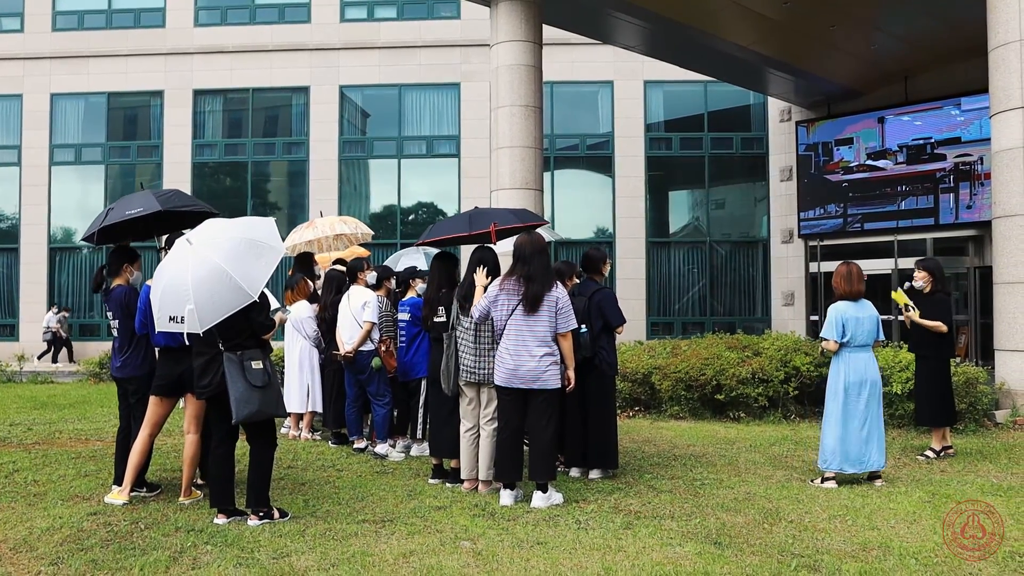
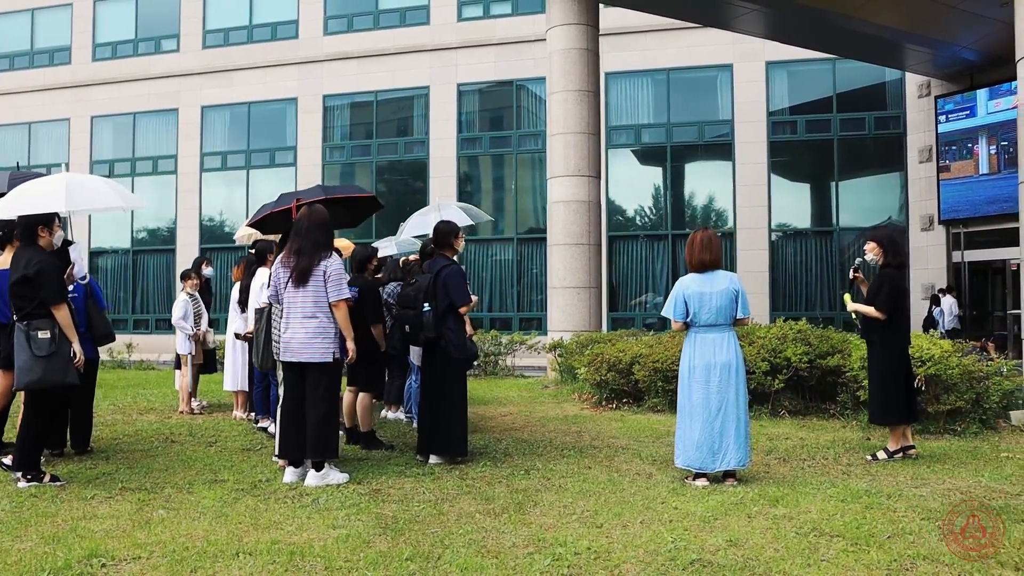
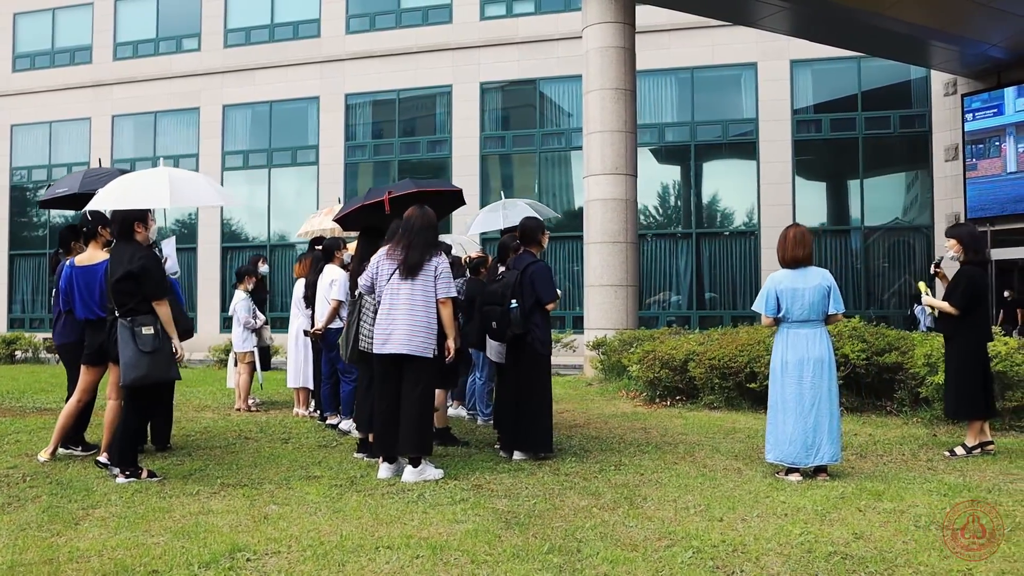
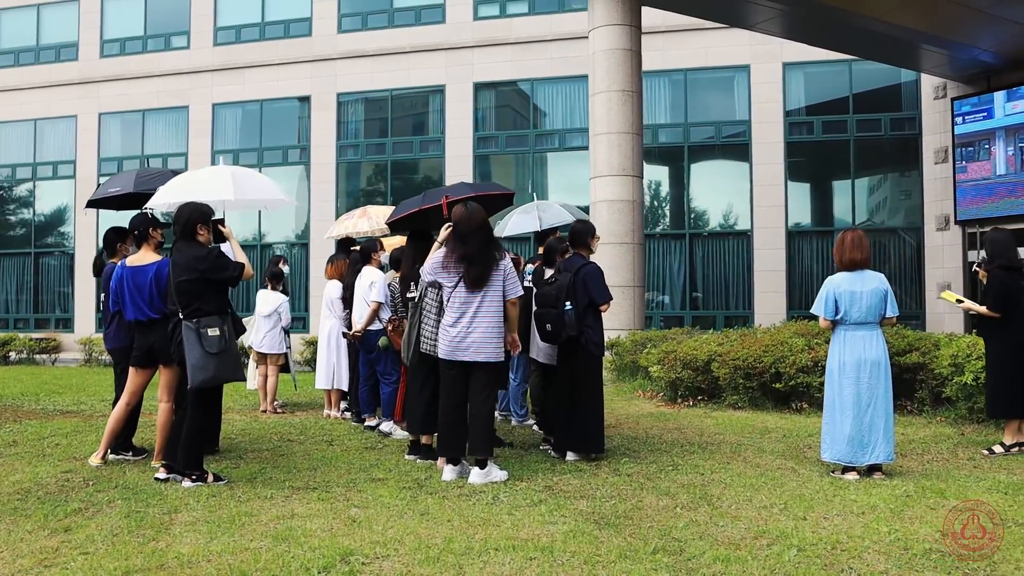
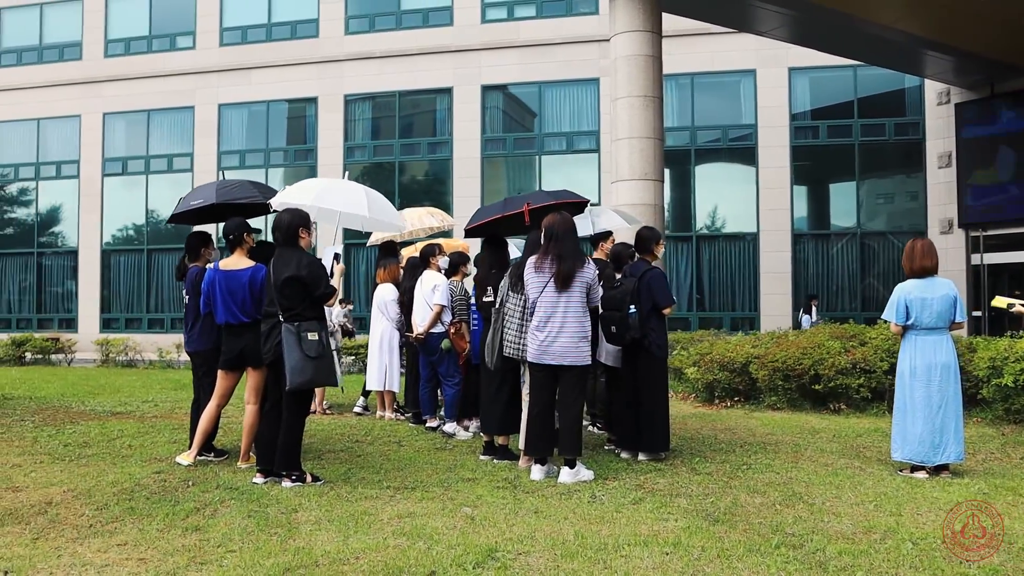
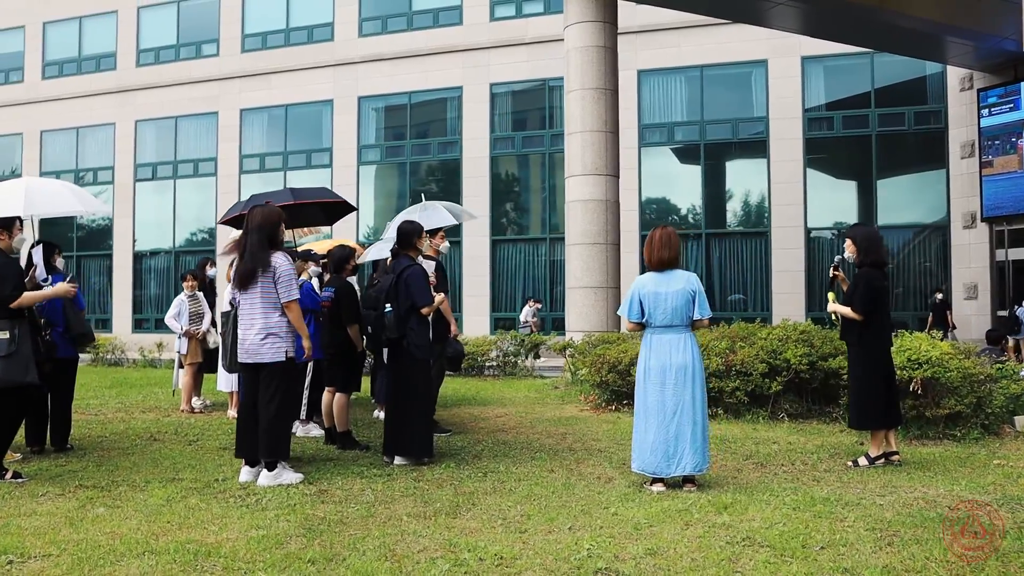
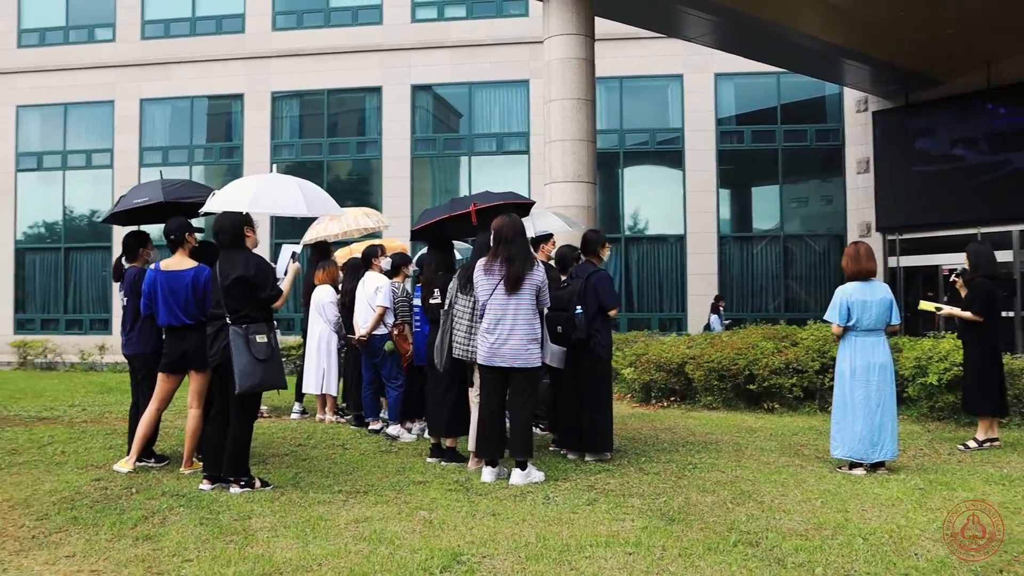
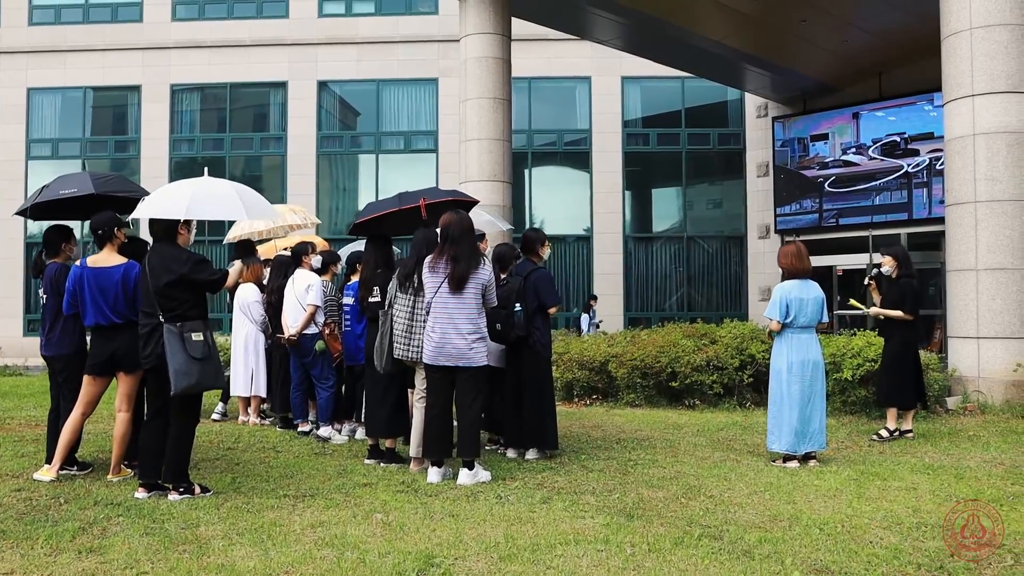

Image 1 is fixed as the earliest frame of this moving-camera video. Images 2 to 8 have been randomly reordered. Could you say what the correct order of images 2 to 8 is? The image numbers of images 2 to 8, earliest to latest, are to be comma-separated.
8, 7, 5, 4, 3, 2, 6
